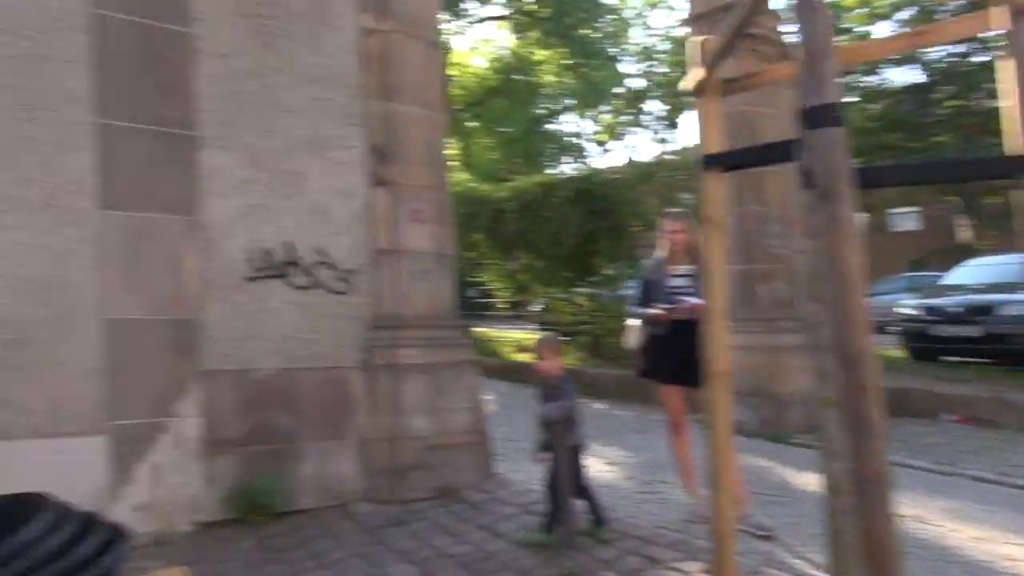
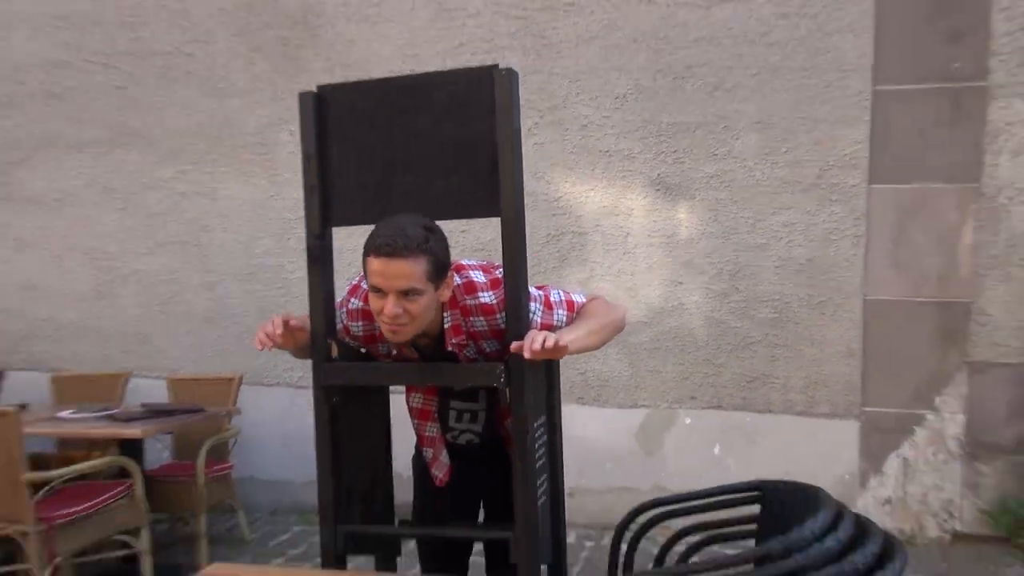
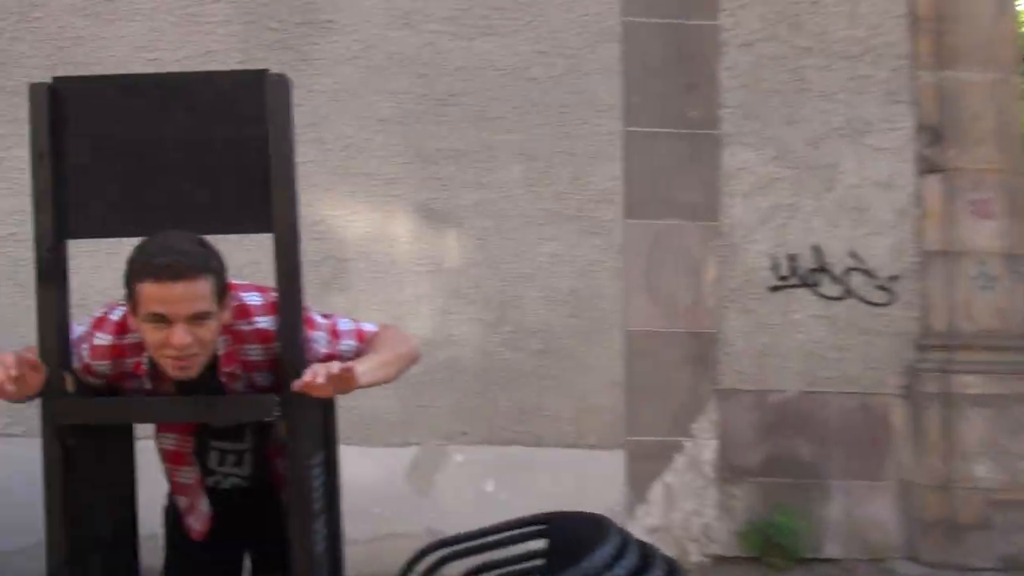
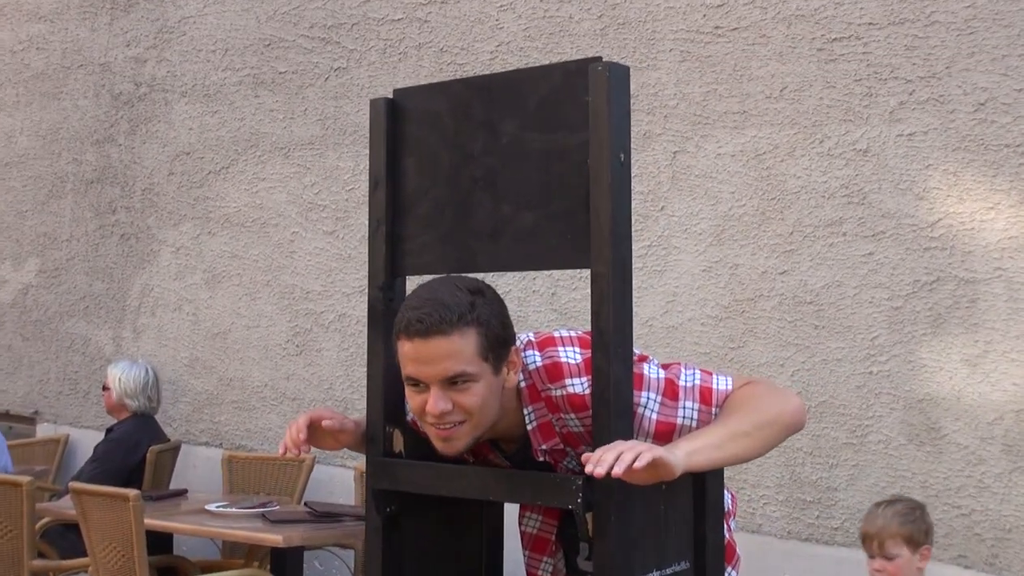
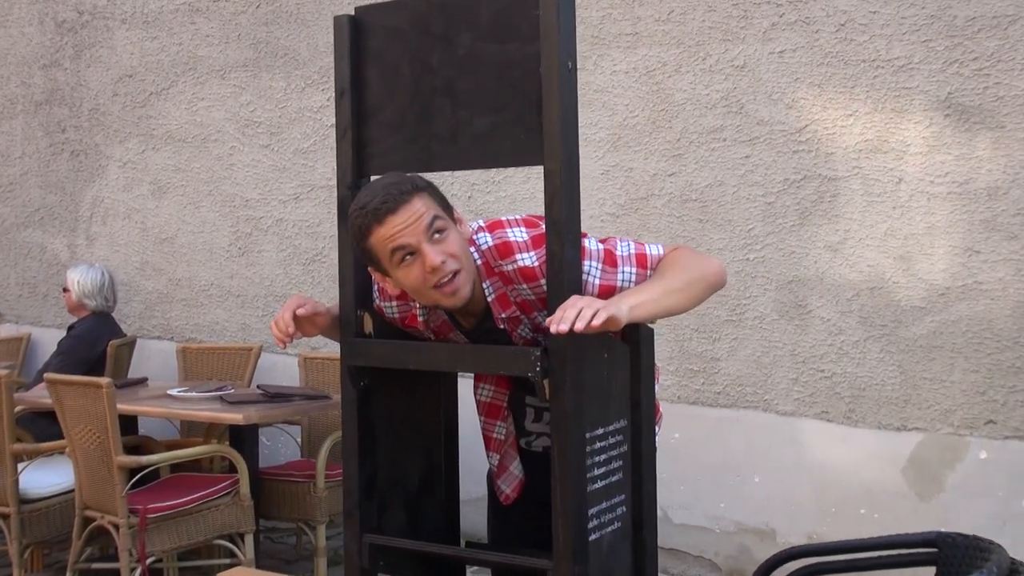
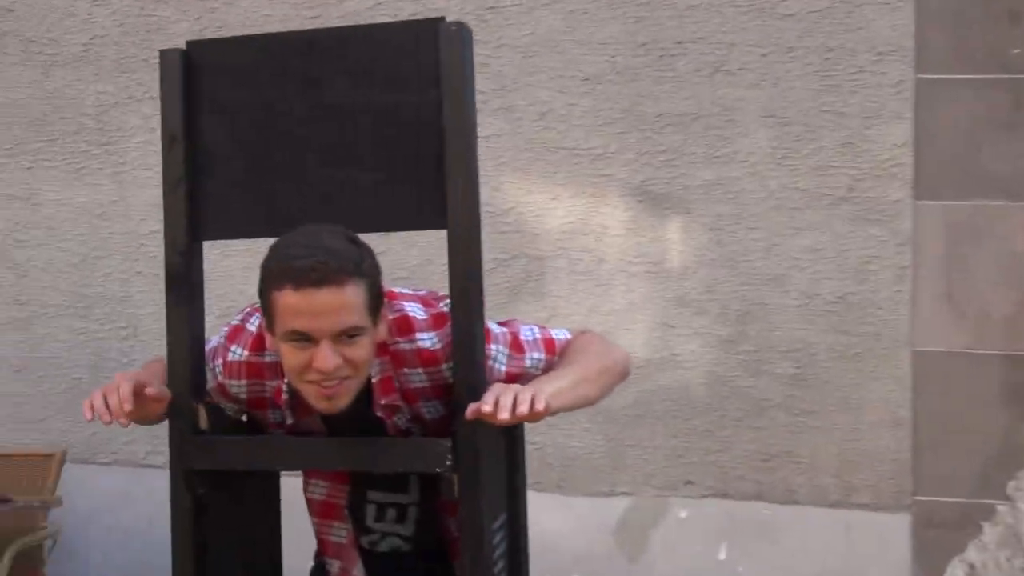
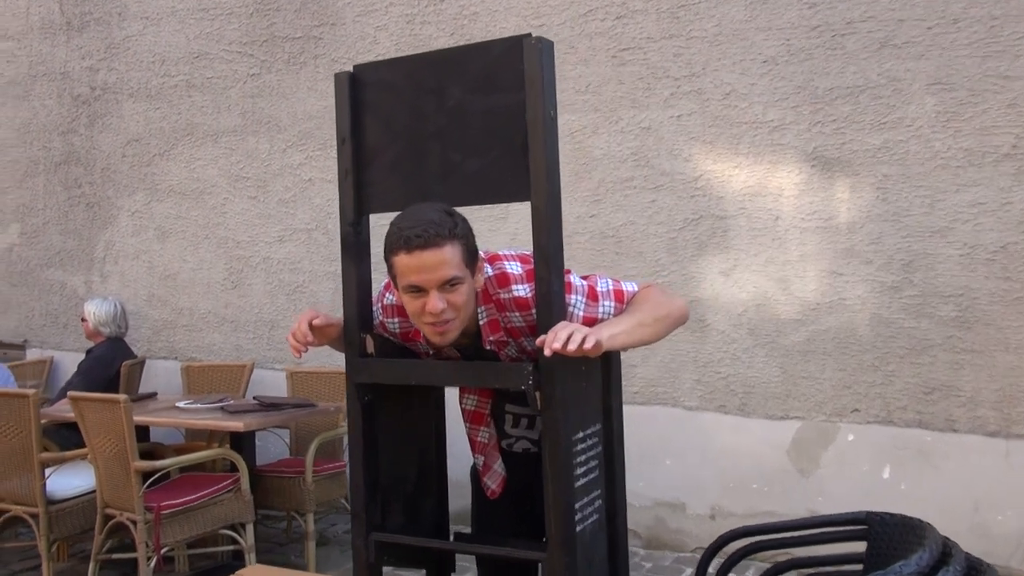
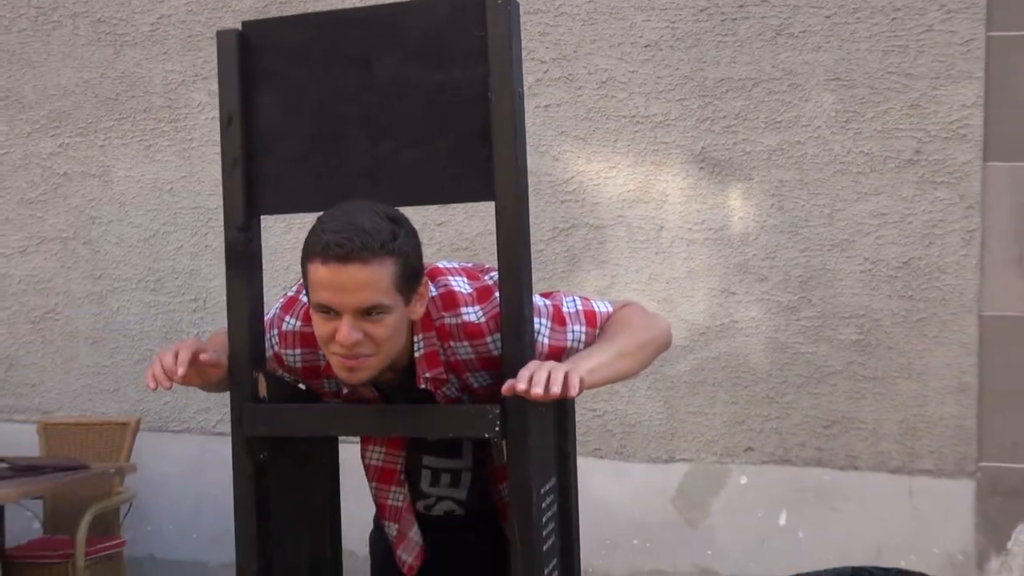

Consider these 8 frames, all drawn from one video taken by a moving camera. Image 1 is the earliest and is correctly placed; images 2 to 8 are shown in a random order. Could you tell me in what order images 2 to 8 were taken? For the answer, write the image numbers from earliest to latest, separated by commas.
3, 6, 8, 2, 7, 5, 4
